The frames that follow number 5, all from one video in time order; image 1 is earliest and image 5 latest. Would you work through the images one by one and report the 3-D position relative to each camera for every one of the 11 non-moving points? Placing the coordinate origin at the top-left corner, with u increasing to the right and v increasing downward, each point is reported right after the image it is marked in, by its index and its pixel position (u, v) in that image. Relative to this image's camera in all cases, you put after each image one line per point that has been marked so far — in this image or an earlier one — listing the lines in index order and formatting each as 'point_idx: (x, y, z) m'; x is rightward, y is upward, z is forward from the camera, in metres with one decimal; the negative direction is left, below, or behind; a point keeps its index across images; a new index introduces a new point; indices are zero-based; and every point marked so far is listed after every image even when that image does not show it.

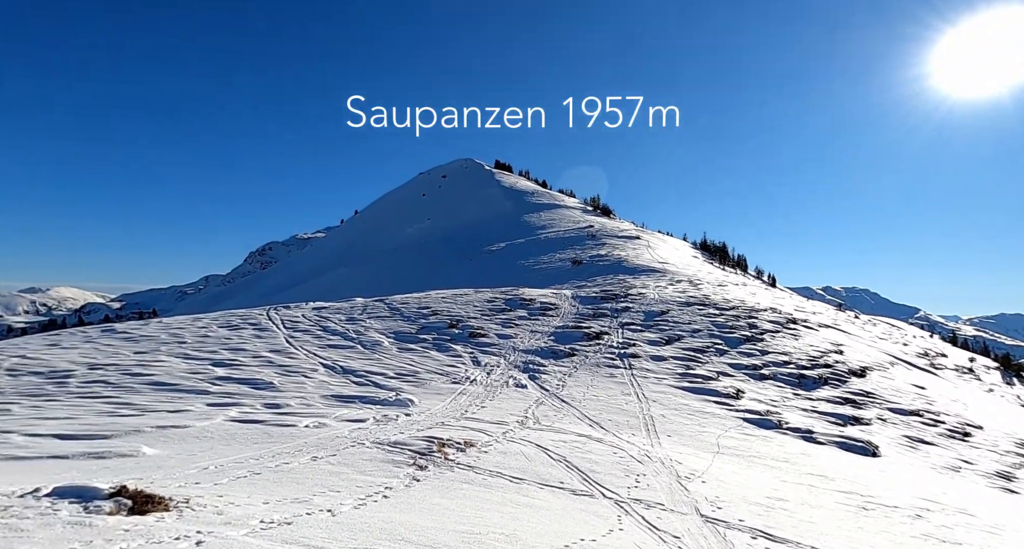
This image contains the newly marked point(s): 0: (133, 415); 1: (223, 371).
0: (-6.6, -2.6, +10.5) m
1: (-8.8, -2.9, +18.0) m
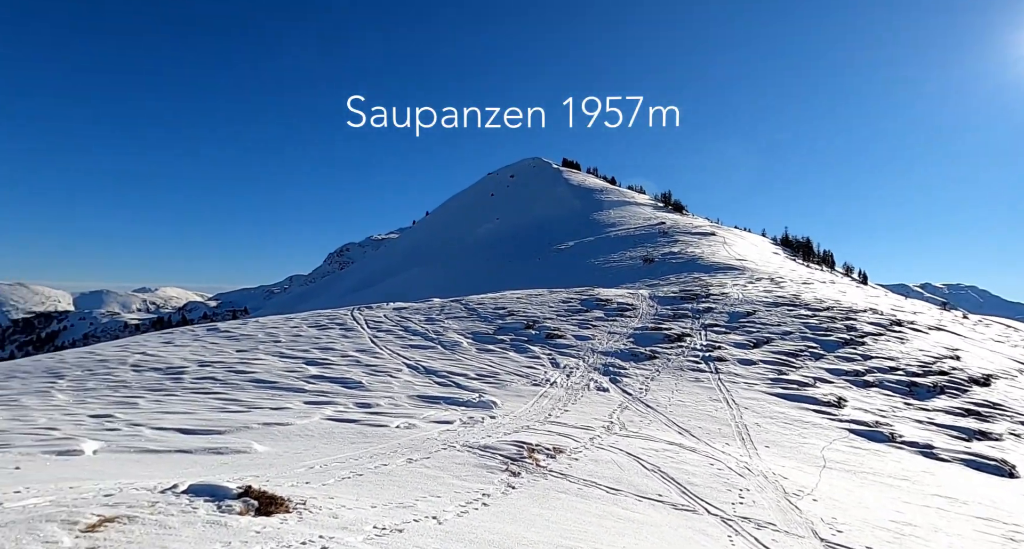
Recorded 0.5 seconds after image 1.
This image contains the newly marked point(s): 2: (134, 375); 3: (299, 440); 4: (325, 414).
0: (-5.0, -2.7, +11.2) m
1: (-6.3, -3.1, +18.9) m
2: (-12.8, -3.4, +19.9) m
3: (-2.8, -2.2, +7.8) m
4: (-3.3, -2.5, +10.5) m
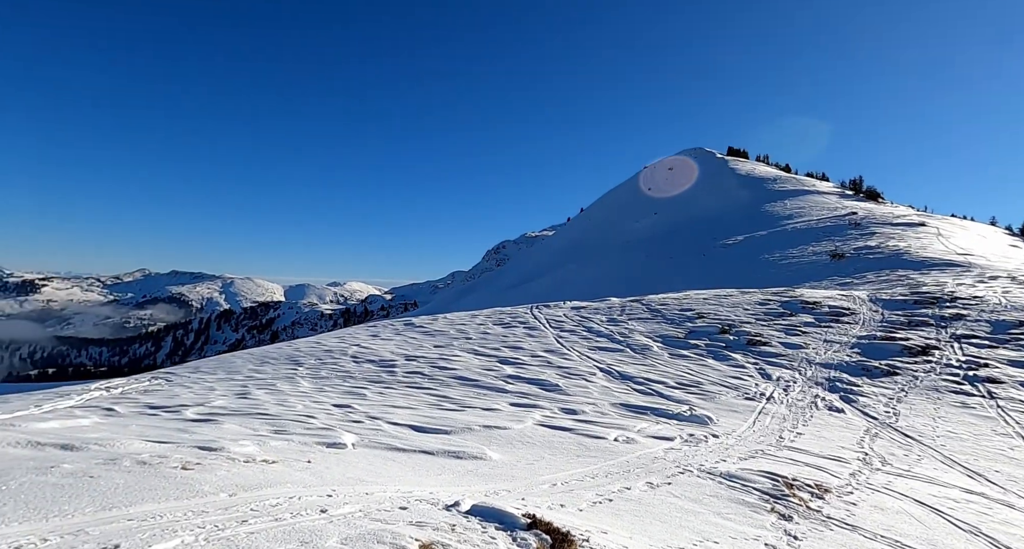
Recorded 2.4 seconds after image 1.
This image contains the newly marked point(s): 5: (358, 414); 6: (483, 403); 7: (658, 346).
0: (-1.0, -2.8, +11.7) m
1: (0.0, -3.1, +19.5) m
2: (-6.0, -3.5, +22.3) m
3: (+0.2, -2.3, +7.9) m
4: (+0.5, -2.6, +10.6) m
5: (-3.2, -3.0, +12.4) m
6: (-0.6, -3.0, +13.6) m
7: (+4.9, -2.4, +19.6) m
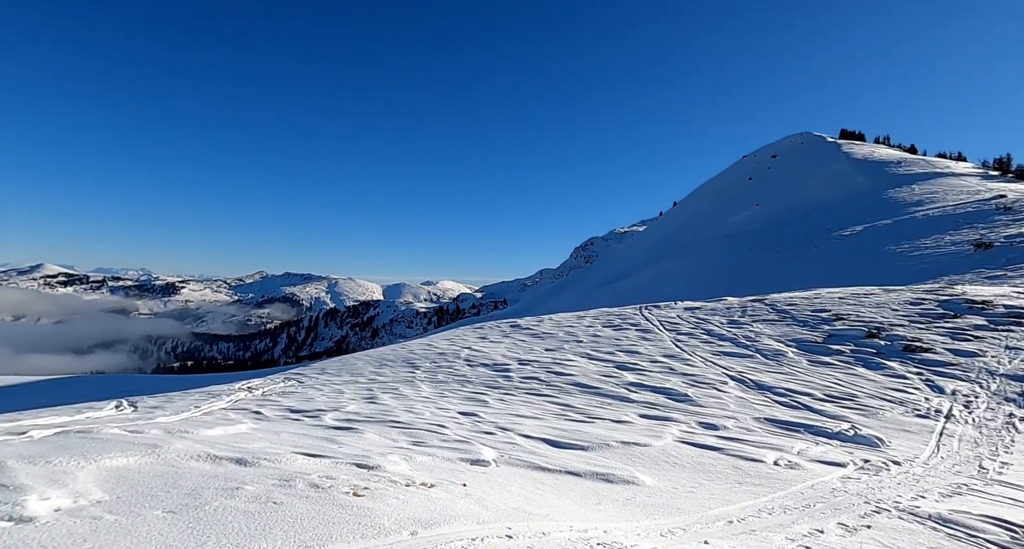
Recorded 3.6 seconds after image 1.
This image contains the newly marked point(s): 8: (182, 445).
0: (+1.6, -3.0, +11.3) m
1: (+3.8, -3.2, +18.8) m
2: (-1.5, -3.7, +22.6) m
3: (+2.0, -2.4, +7.3) m
4: (+2.8, -2.7, +9.9) m
5: (-0.5, -3.2, +12.4) m
6: (+2.2, -3.1, +13.1) m
7: (+8.7, -2.4, +18.1) m
8: (-4.1, -2.2, +7.4) m
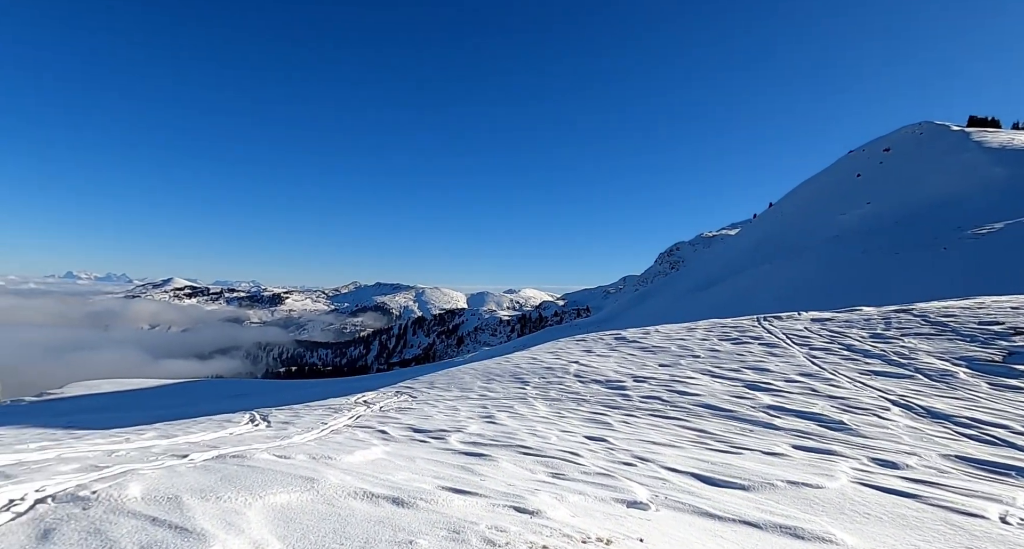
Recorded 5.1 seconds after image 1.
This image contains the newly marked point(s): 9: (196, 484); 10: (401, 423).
0: (+4.1, -3.3, +10.3) m
1: (+7.5, -3.6, +17.3) m
2: (+2.9, -4.3, +21.9) m
3: (+3.9, -2.7, +6.2) m
4: (+5.1, -3.0, +8.7) m
5: (+2.2, -3.5, +11.7) m
6: (+5.0, -3.4, +11.9) m
7: (+12.2, -2.6, +15.8) m
8: (-2.2, -2.5, +7.4) m
9: (-3.4, -2.3, +6.4) m
10: (-3.6, -4.9, +19.5) m
